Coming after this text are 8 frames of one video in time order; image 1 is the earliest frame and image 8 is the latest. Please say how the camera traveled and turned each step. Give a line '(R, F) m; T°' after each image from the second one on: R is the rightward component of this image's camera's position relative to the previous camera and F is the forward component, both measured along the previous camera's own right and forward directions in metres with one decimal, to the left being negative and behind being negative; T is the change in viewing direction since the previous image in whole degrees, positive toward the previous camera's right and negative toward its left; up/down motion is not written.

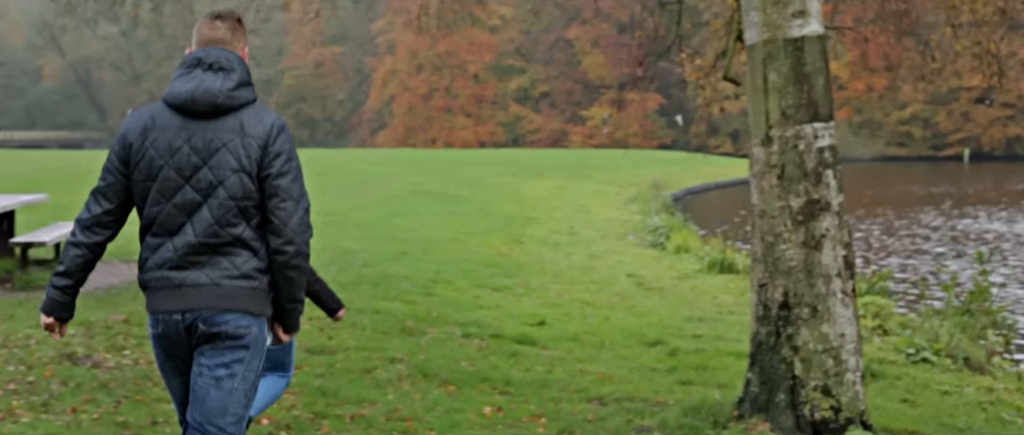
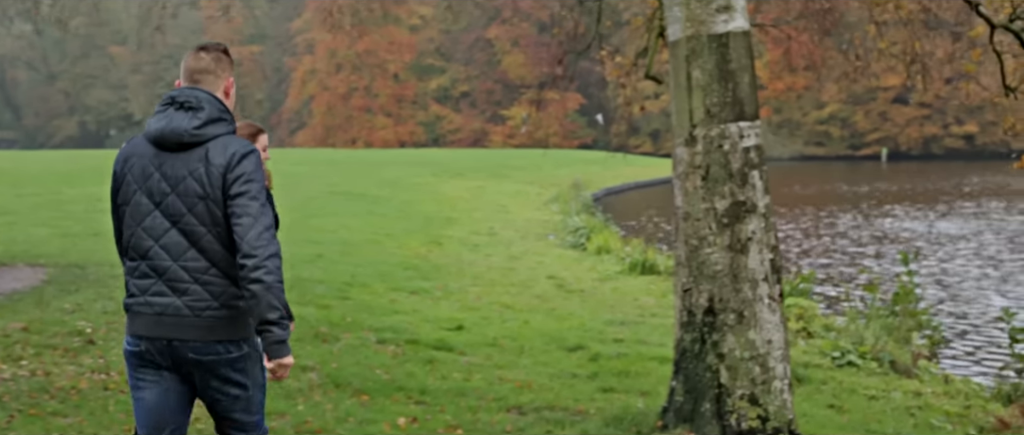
(0.0, +0.3) m; +2°
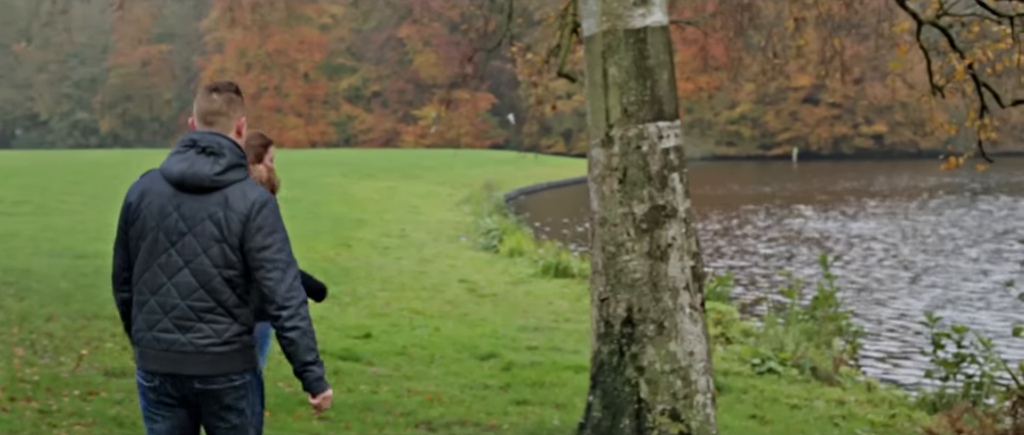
(0.0, +0.4) m; +3°
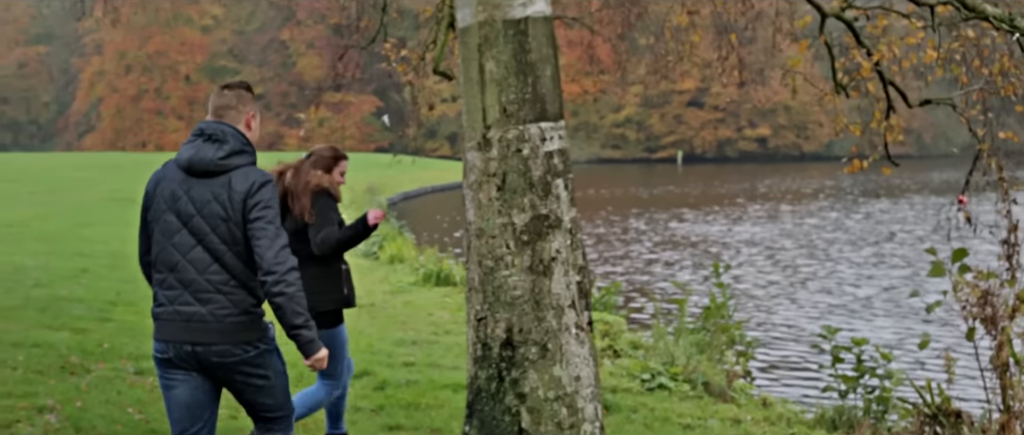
(+0.1, +0.7) m; +4°
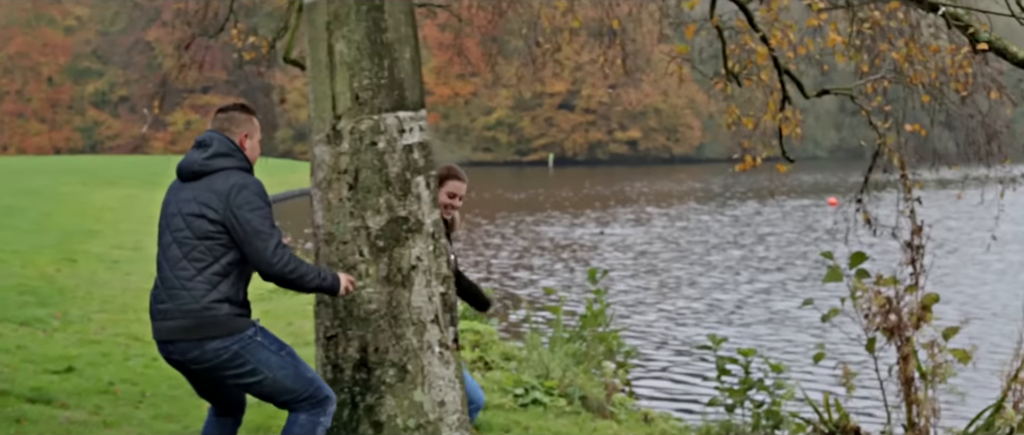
(+0.1, +0.8) m; +4°
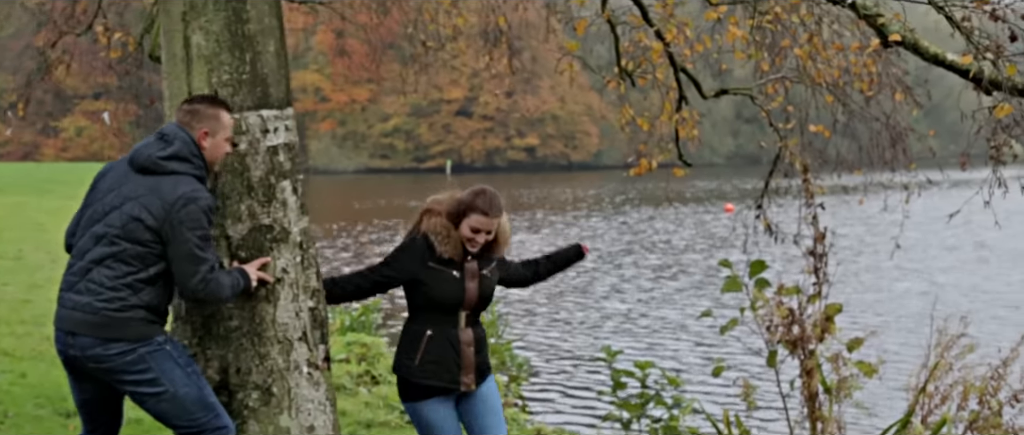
(+0.1, +0.4) m; +3°
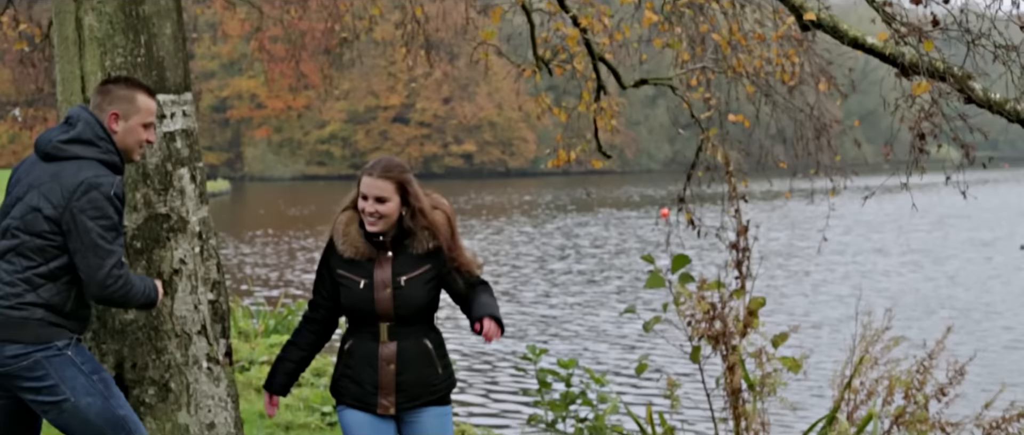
(+0.1, +0.2) m; +2°
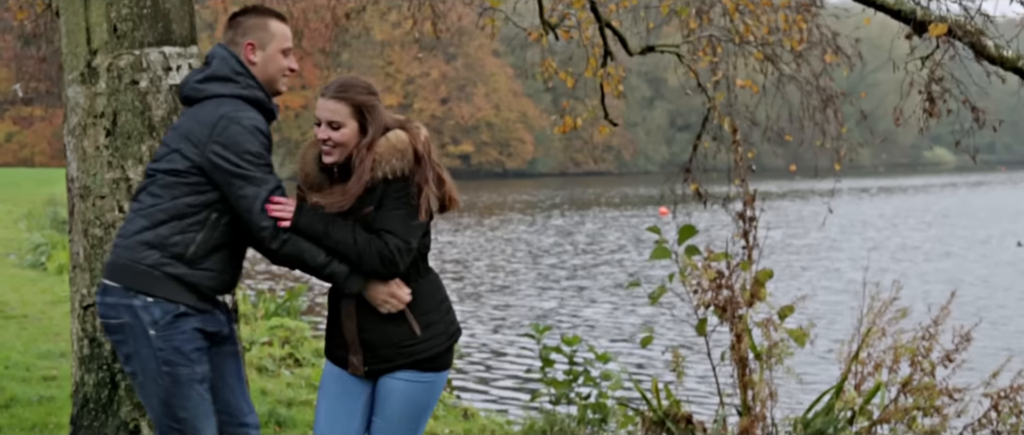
(0.0, 0.0) m; 0°
